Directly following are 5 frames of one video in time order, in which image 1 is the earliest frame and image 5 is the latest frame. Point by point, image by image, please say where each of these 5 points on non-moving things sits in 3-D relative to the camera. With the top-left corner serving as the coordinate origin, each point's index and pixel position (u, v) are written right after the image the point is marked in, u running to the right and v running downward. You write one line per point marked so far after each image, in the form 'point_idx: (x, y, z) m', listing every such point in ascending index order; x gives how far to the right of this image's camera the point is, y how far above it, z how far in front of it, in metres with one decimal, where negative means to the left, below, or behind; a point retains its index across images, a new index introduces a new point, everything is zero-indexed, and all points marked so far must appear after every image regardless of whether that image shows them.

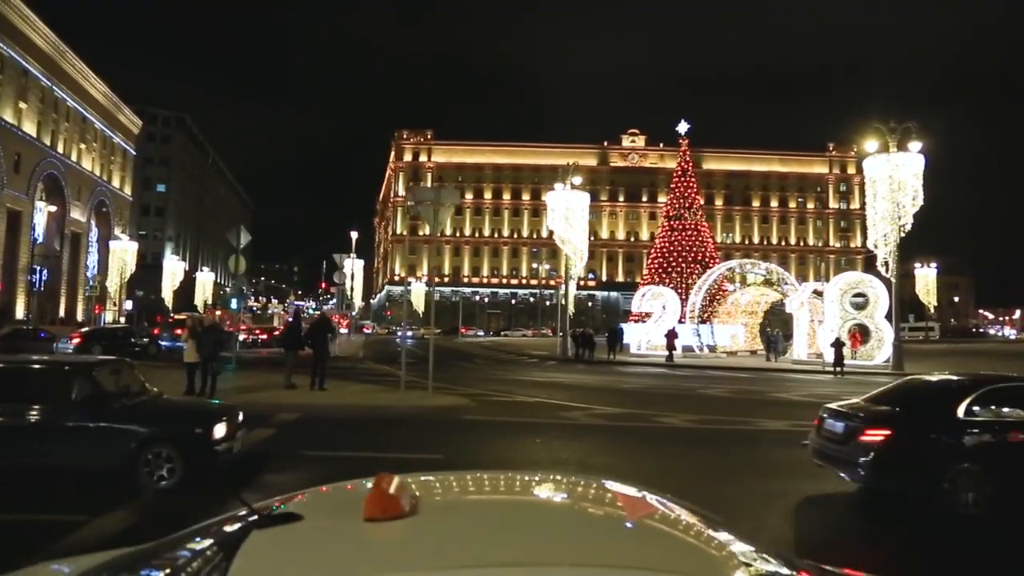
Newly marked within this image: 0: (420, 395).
0: (-2.2, -2.3, +17.9) m
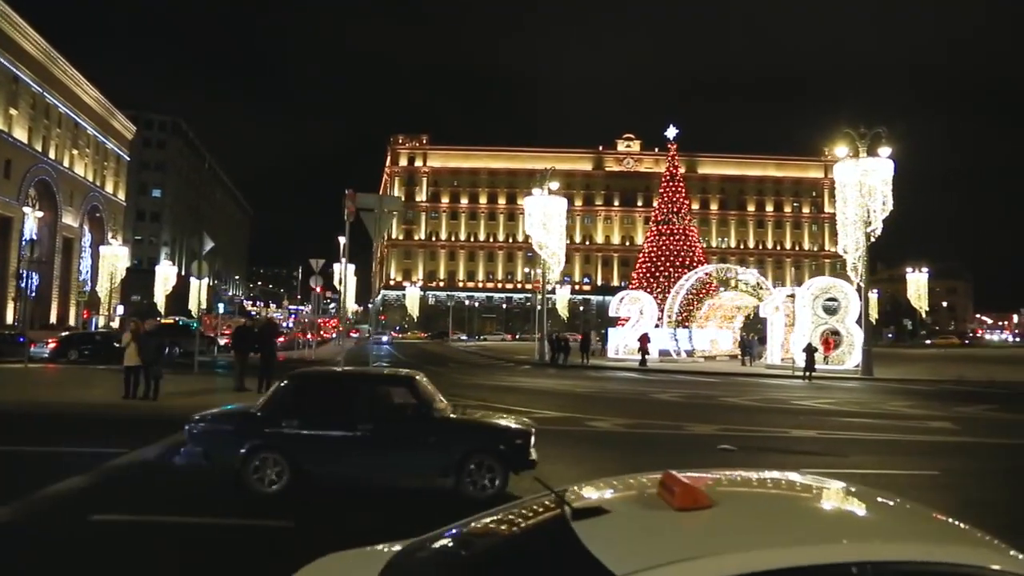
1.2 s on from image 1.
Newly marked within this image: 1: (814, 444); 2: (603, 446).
0: (-3.4, -2.4, +18.0) m
1: (+5.2, -2.6, +14.4) m
2: (+1.5, -2.6, +13.9) m
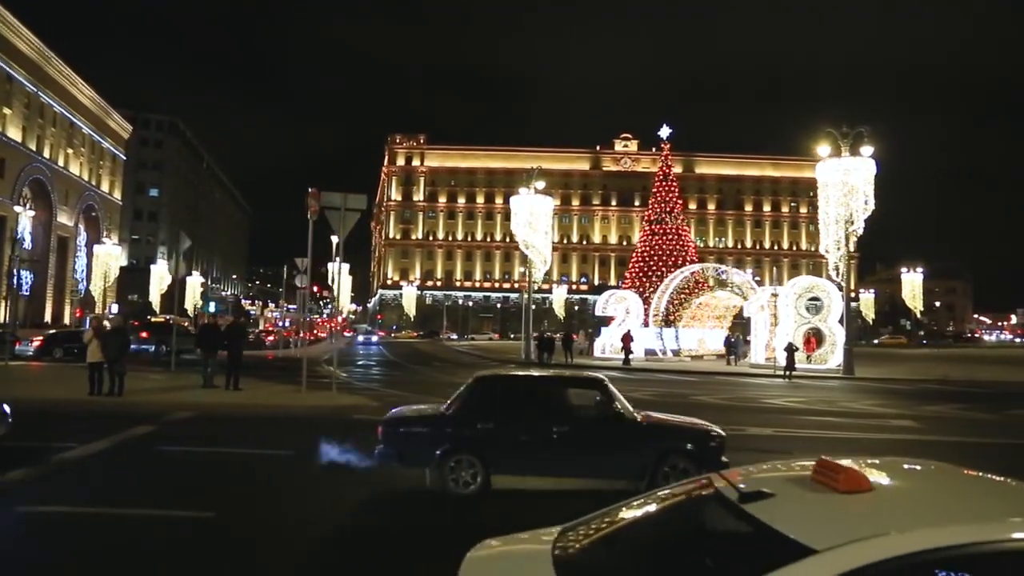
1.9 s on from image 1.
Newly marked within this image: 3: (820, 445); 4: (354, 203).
0: (-4.2, -2.3, +18.1) m
1: (+4.4, -2.6, +14.4) m
2: (+0.7, -2.6, +14.0) m
3: (+5.2, -2.7, +14.5) m
4: (-3.3, +1.8, +17.8) m
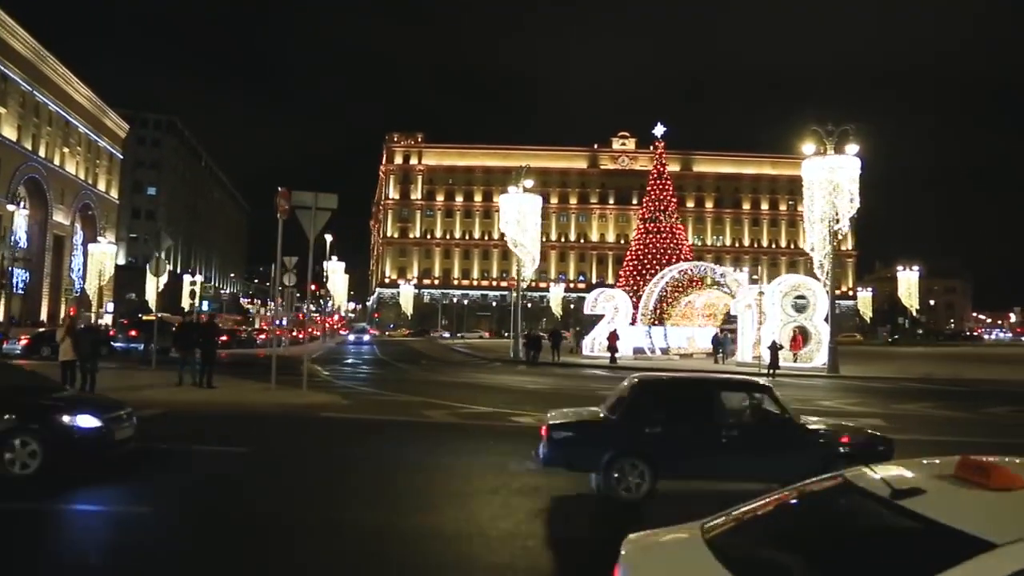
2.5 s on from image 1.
0: (-4.8, -2.3, +18.2) m
1: (+3.7, -2.6, +14.4) m
2: (+0.1, -2.5, +14.0) m
3: (+4.5, -2.7, +14.5) m
4: (-3.9, +1.8, +17.8) m
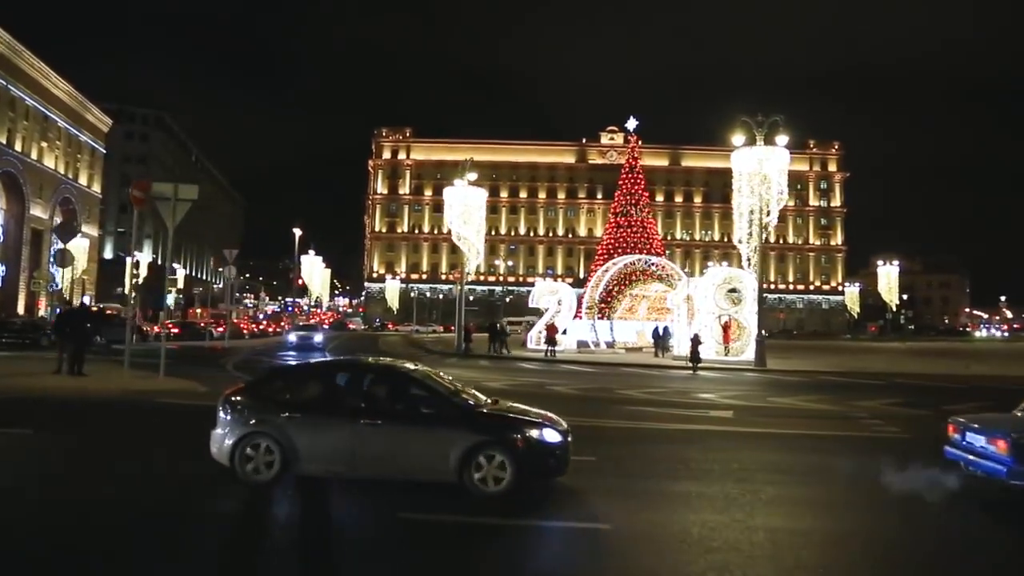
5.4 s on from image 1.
0: (-7.8, -2.1, +18.3) m
1: (+0.7, -2.4, +14.4) m
2: (-3.0, -2.4, +14.0) m
3: (+1.5, -2.5, +14.5) m
4: (-6.9, +2.0, +17.9) m
